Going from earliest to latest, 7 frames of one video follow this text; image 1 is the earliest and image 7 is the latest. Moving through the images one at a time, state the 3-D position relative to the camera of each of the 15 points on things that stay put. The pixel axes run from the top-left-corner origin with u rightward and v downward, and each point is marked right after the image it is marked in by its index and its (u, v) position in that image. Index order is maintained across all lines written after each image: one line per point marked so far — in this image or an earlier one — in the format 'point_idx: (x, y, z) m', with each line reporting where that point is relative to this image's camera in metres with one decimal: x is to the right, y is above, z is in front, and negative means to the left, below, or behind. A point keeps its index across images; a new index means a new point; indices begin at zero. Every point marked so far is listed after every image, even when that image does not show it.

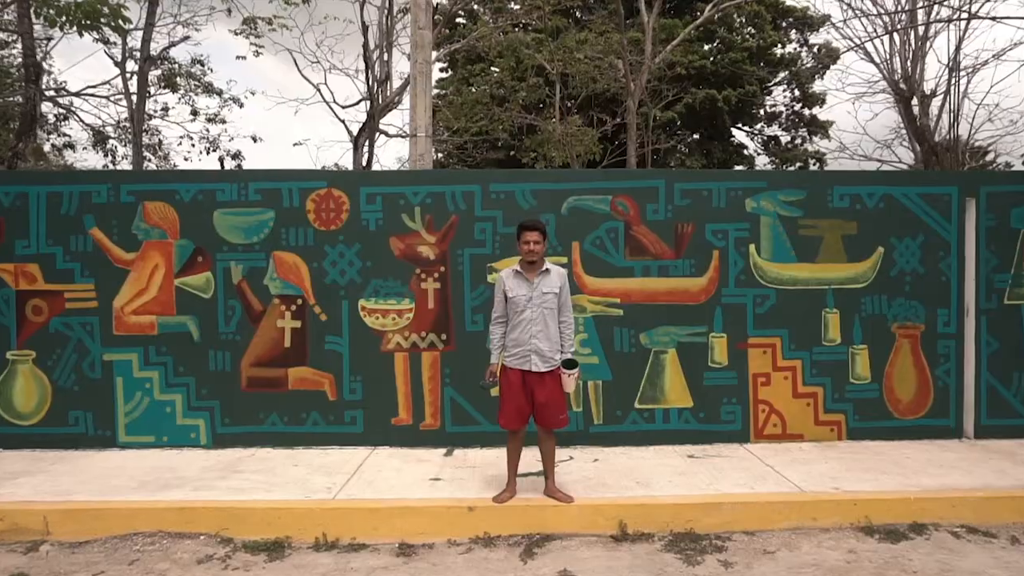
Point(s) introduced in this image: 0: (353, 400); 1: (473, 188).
0: (-1.4, -1.0, +6.6) m
1: (-0.3, +0.9, +6.6) m
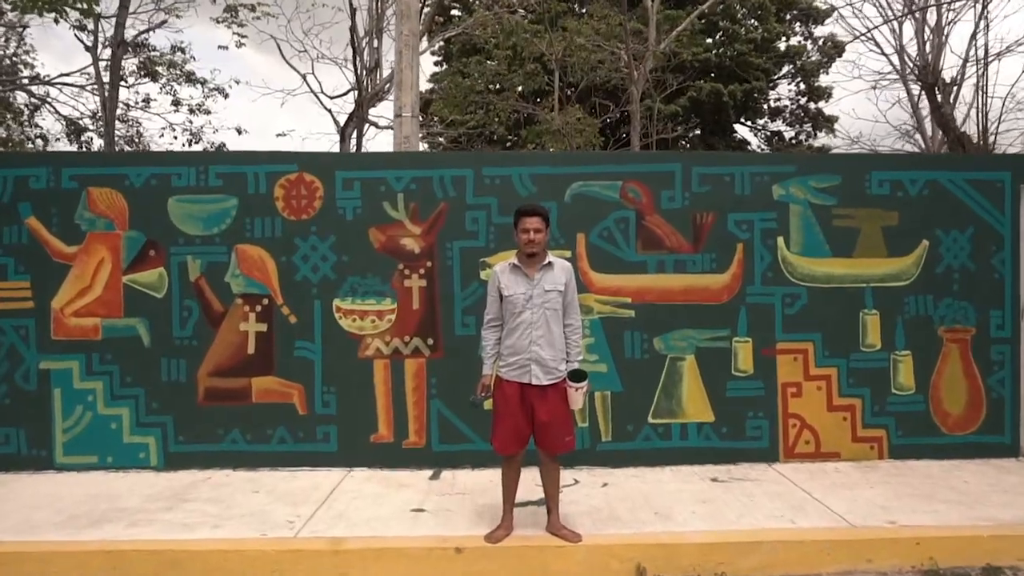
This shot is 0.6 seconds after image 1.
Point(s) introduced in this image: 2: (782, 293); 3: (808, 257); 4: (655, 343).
0: (-1.5, -1.0, +5.8) m
1: (-0.4, +0.9, +5.8) m
2: (+2.2, 0.0, +6.0) m
3: (+2.4, +0.3, +6.0) m
4: (+1.1, -0.4, +5.9) m
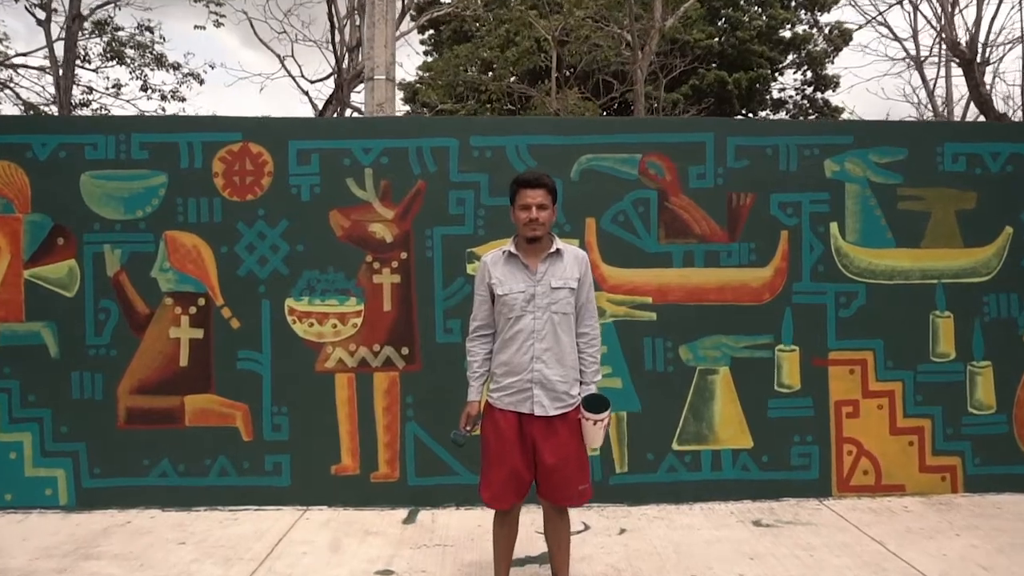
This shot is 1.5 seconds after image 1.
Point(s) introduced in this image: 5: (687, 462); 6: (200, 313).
0: (-1.5, -1.0, +4.7) m
1: (-0.4, +0.9, +4.7) m
2: (+2.1, 0.0, +4.9) m
3: (+2.4, +0.3, +4.9) m
4: (+1.1, -0.4, +4.9) m
5: (+1.2, -1.1, +4.9) m
6: (-2.0, -0.2, +4.7) m
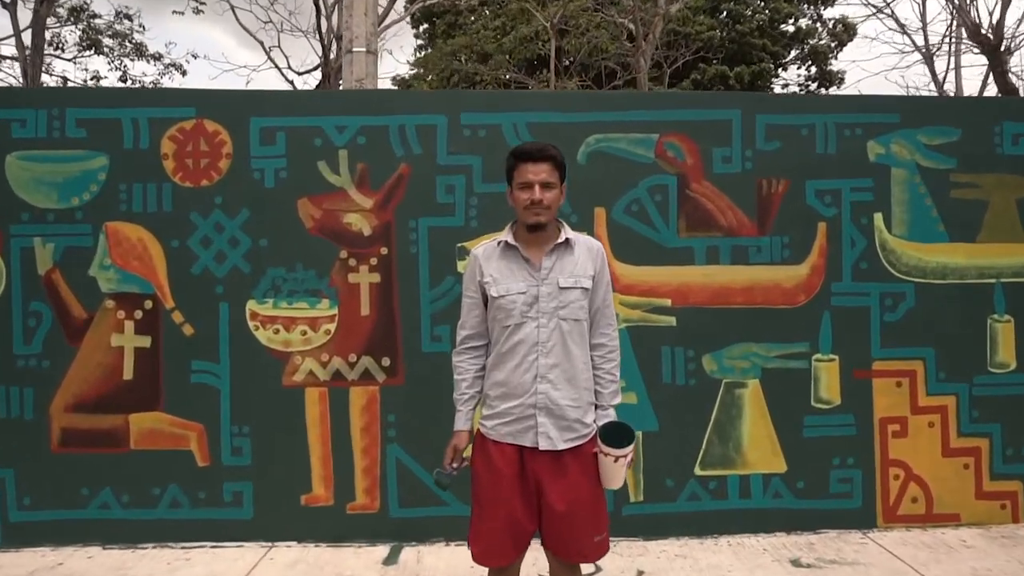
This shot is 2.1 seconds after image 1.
0: (-1.5, -1.0, +4.0) m
1: (-0.4, +0.9, +4.1) m
2: (+2.1, 0.0, +4.3) m
3: (+2.3, +0.3, +4.3) m
4: (+1.1, -0.4, +4.2) m
5: (+1.1, -1.1, +4.2) m
6: (-2.0, -0.2, +4.0) m
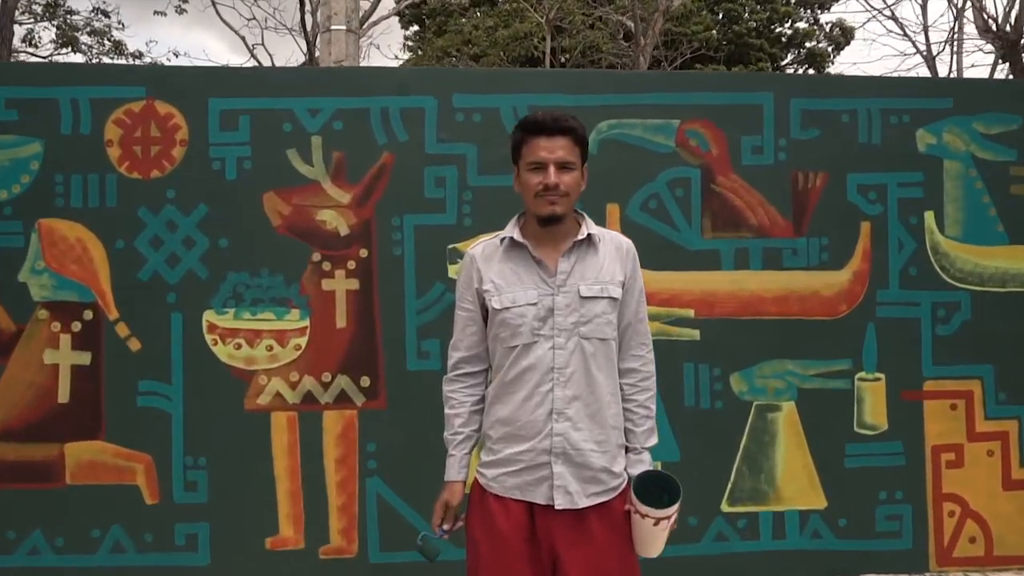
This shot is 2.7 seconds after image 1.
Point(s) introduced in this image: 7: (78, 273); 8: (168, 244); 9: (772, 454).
0: (-1.5, -1.0, +3.5) m
1: (-0.4, +0.9, +3.5) m
2: (+2.1, -0.1, +3.8) m
3: (+2.3, +0.2, +3.8) m
4: (+1.1, -0.5, +3.7) m
5: (+1.1, -1.2, +3.7) m
6: (-2.0, -0.2, +3.4) m
7: (-2.0, +0.1, +3.4) m
8: (-1.6, +0.2, +3.5) m
9: (+1.3, -0.8, +3.7) m
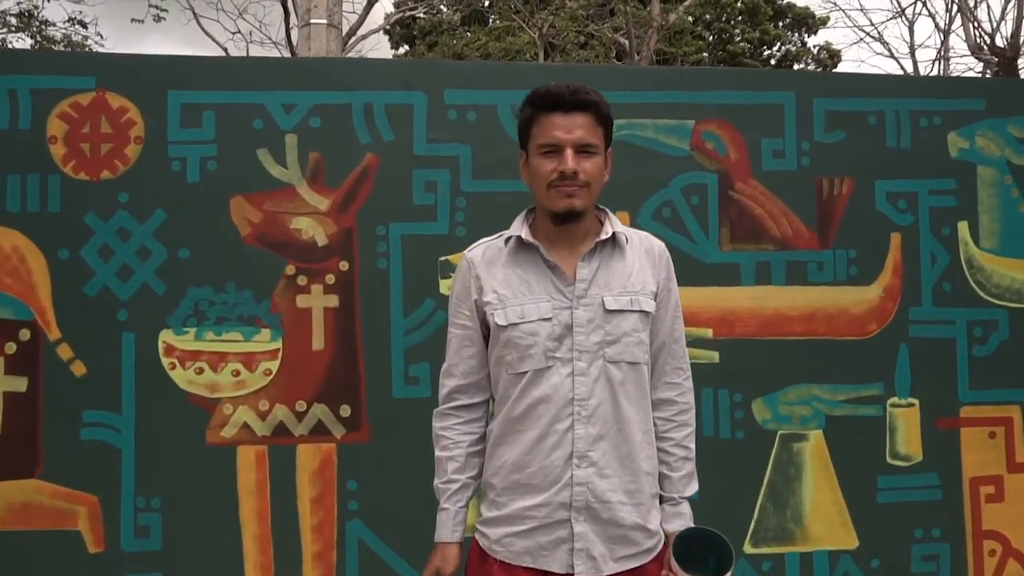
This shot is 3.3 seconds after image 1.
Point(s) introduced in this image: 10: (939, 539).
0: (-1.5, -1.1, +3.0) m
1: (-0.4, +0.8, +3.2) m
2: (+2.1, -0.1, +3.4) m
3: (+2.3, +0.1, +3.5) m
4: (+1.1, -0.5, +3.3) m
5: (+1.1, -1.3, +3.3) m
6: (-2.0, -0.3, +3.0) m
7: (-2.0, 0.0, +3.0) m
8: (-1.6, +0.1, +3.1) m
9: (+1.3, -0.9, +3.3) m
10: (+2.0, -1.1, +3.4) m
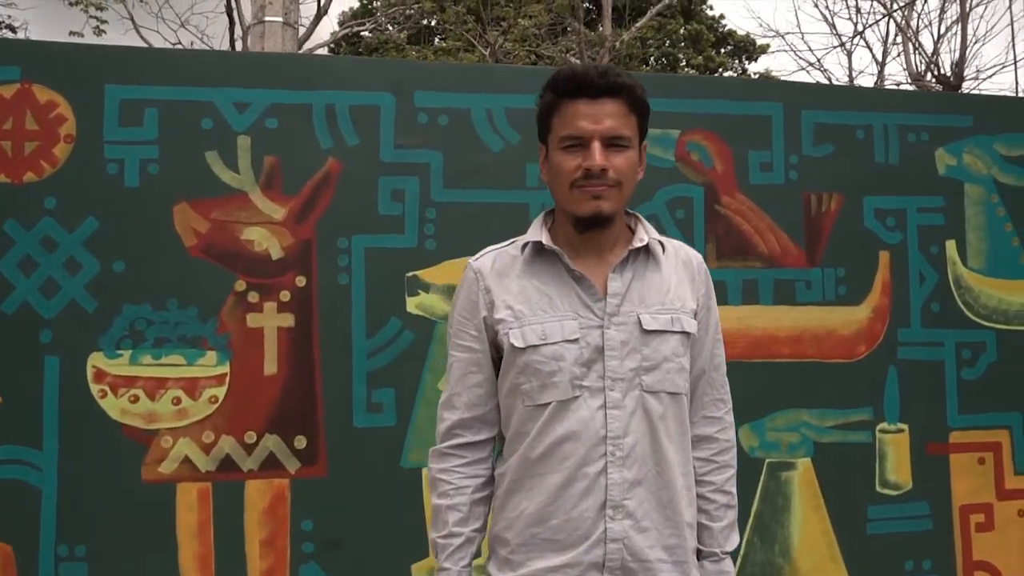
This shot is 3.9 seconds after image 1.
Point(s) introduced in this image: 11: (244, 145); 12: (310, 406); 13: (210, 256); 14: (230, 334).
0: (-1.6, -1.1, +2.6) m
1: (-0.5, +0.7, +2.9) m
2: (+2.0, -0.2, +3.3) m
3: (+2.2, +0.1, +3.4) m
4: (+1.0, -0.6, +3.1) m
5: (+1.0, -1.3, +3.1) m
6: (-2.1, -0.3, +2.6) m
7: (-2.1, -0.1, +2.6) m
8: (-1.7, +0.1, +2.7) m
9: (+1.2, -1.0, +3.1) m
10: (+1.8, -1.2, +3.2) m
11: (-1.0, +0.5, +2.8) m
12: (-0.8, -0.4, +2.8) m
13: (-1.1, +0.1, +2.8) m
14: (-1.1, -0.2, +2.8) m
